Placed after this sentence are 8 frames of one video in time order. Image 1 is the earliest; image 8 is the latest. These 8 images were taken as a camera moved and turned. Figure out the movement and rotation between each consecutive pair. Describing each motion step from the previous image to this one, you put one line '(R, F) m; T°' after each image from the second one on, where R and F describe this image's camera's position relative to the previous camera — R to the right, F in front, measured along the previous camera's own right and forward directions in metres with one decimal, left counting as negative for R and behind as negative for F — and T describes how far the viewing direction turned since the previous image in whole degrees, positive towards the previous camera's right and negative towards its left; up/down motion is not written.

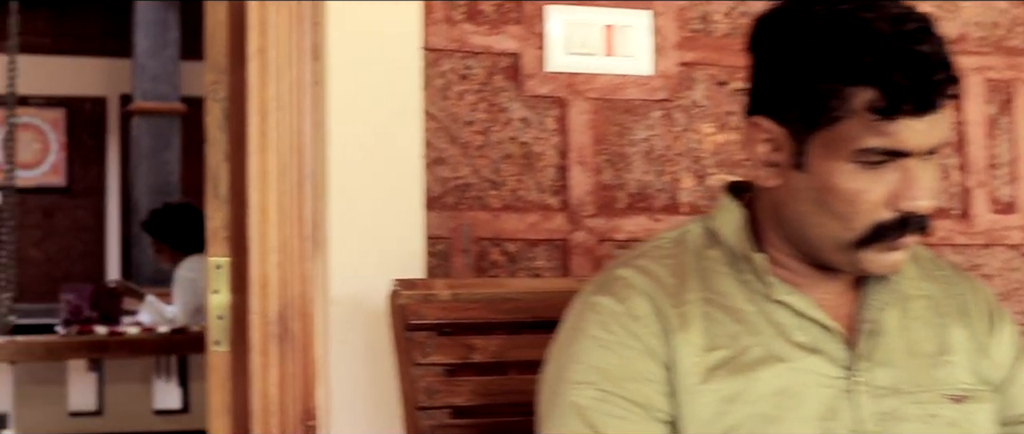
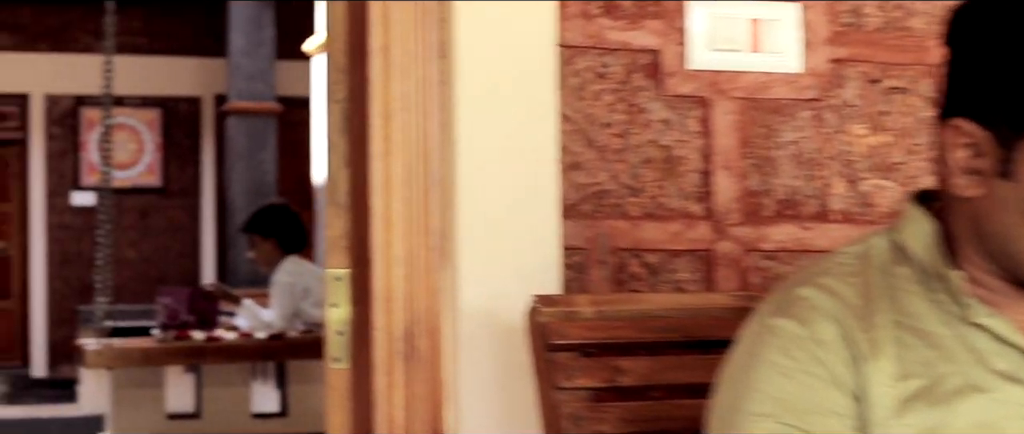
(-0.1, +0.1) m; -3°
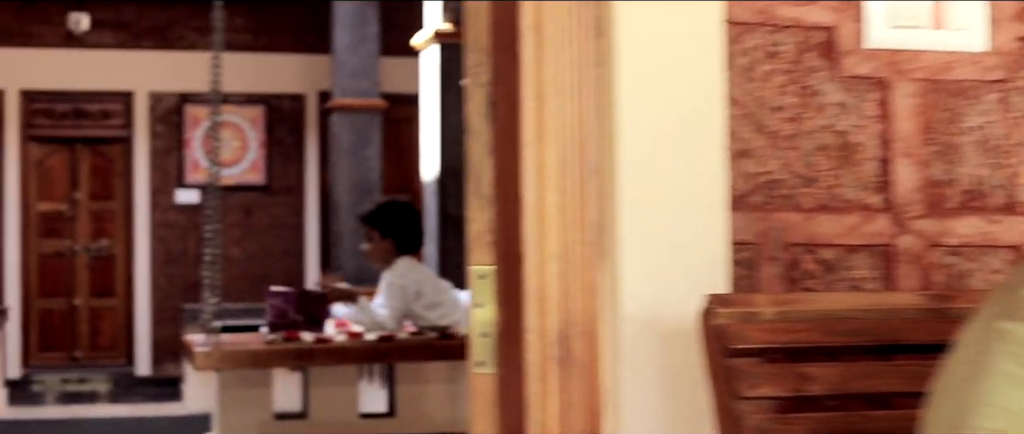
(-0.1, +0.1) m; -3°
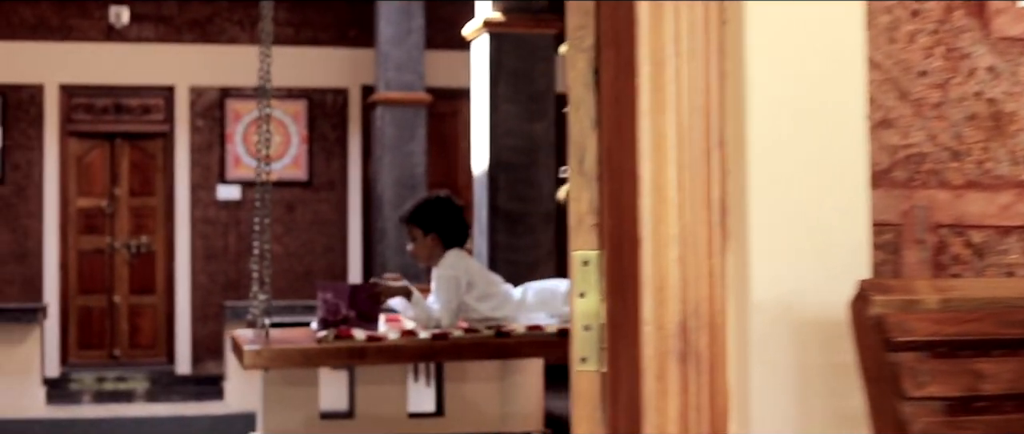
(-0.1, +0.2) m; -1°
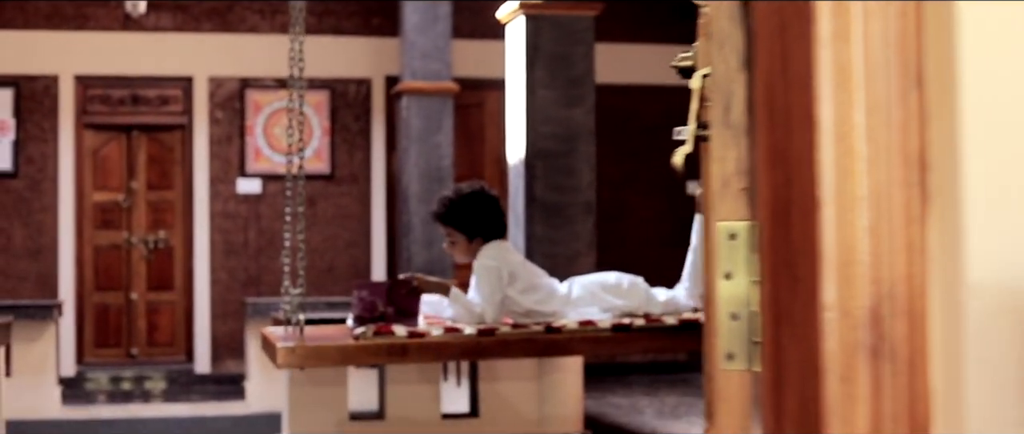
(-0.1, +0.3) m; 0°
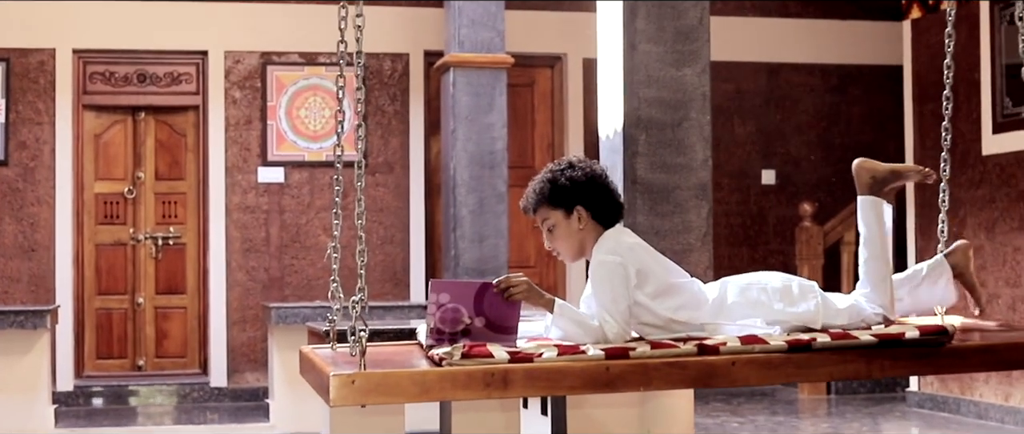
(-0.2, +1.1) m; 0°
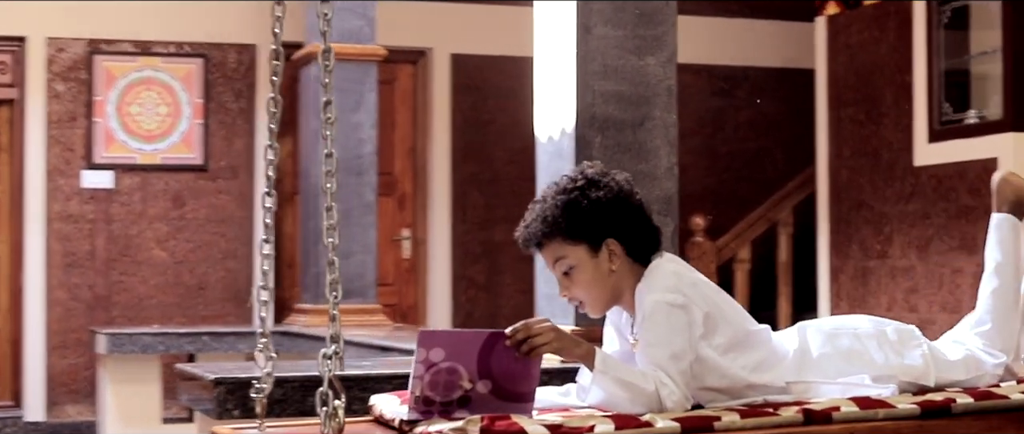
(-0.3, +0.9) m; +6°
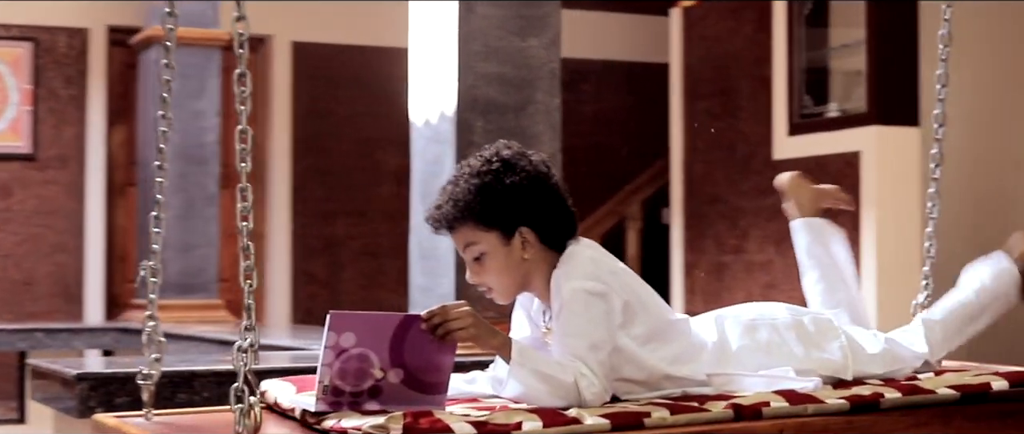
(-0.1, +0.2) m; +6°
